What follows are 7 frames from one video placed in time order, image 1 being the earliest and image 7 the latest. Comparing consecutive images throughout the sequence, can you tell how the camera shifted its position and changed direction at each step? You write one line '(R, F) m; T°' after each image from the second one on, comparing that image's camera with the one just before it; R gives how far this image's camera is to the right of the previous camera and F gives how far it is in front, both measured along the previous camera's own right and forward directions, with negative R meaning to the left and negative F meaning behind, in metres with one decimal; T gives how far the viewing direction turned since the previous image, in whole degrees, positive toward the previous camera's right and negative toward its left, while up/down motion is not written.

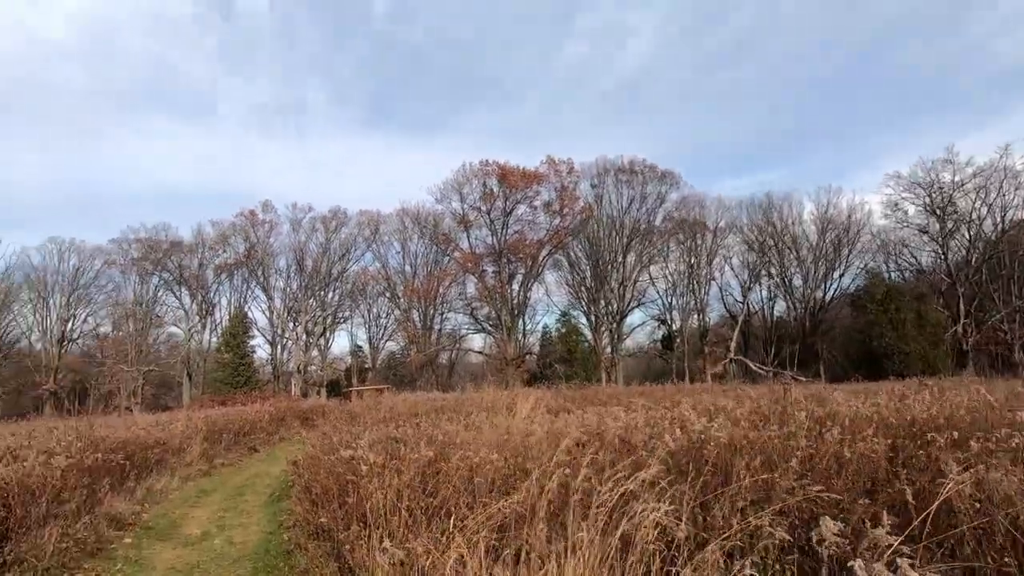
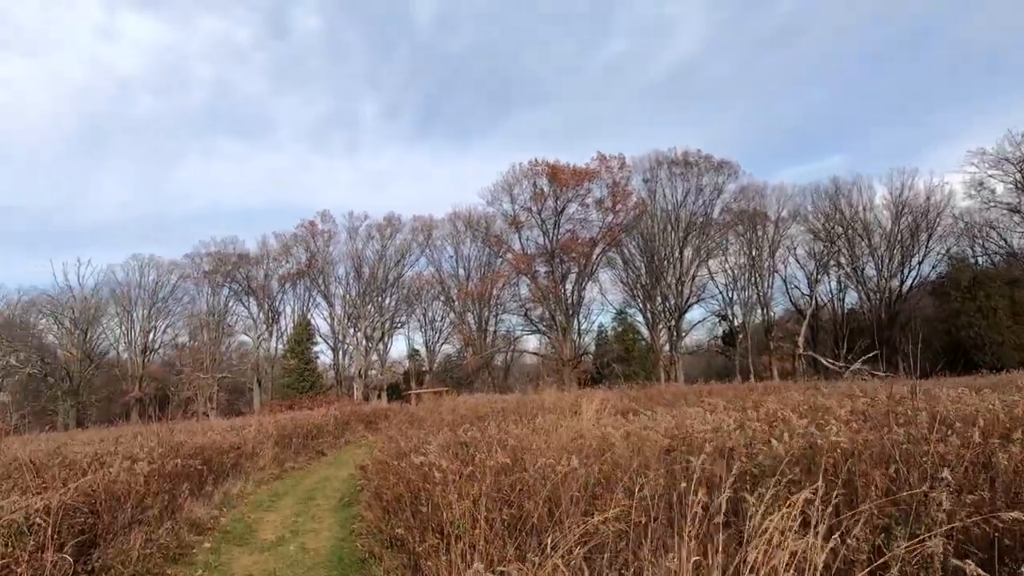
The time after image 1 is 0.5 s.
(-0.2, +0.3) m; -6°
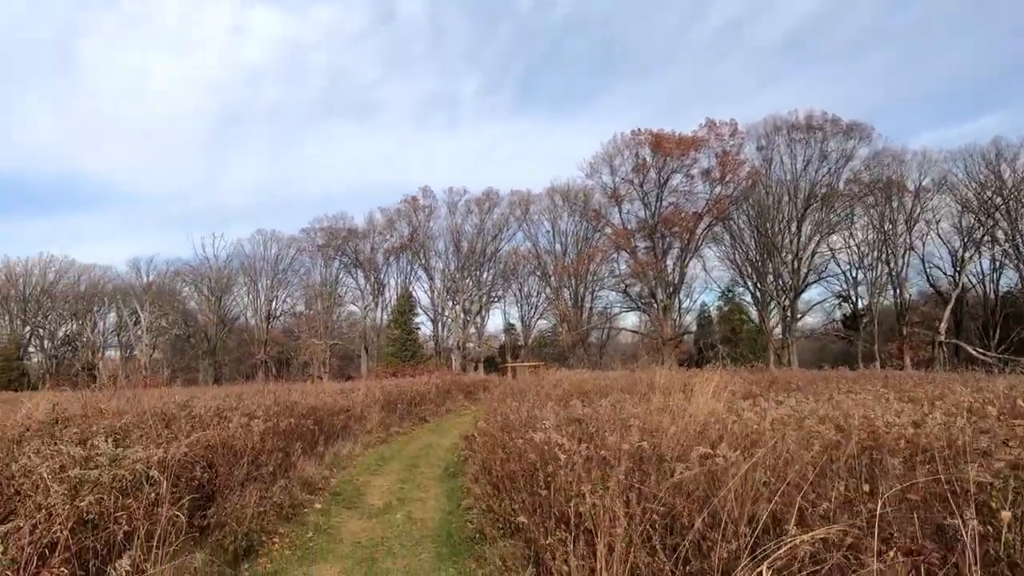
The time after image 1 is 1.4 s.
(-0.3, +0.6) m; -10°
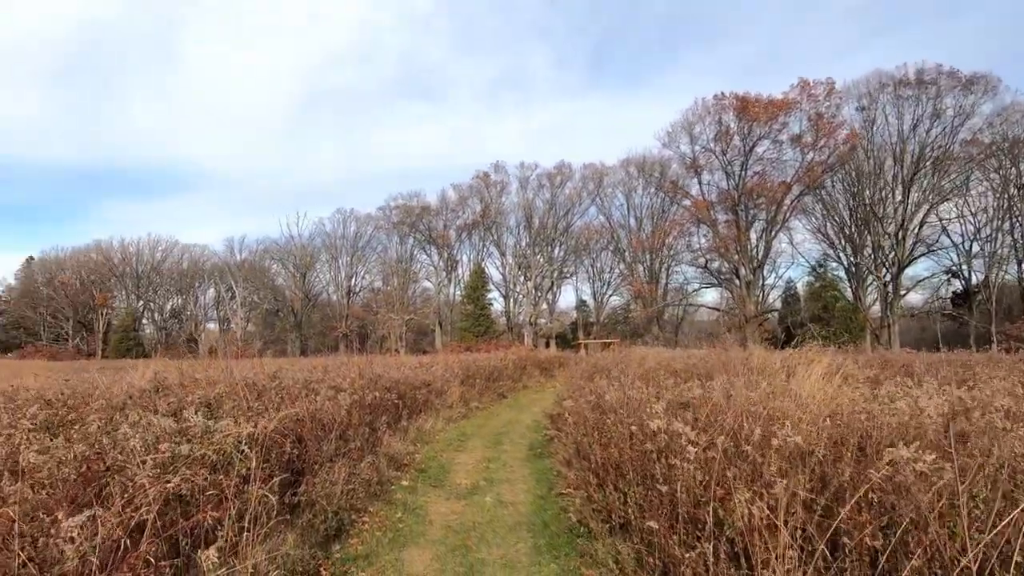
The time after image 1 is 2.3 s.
(-0.3, +0.5) m; -7°
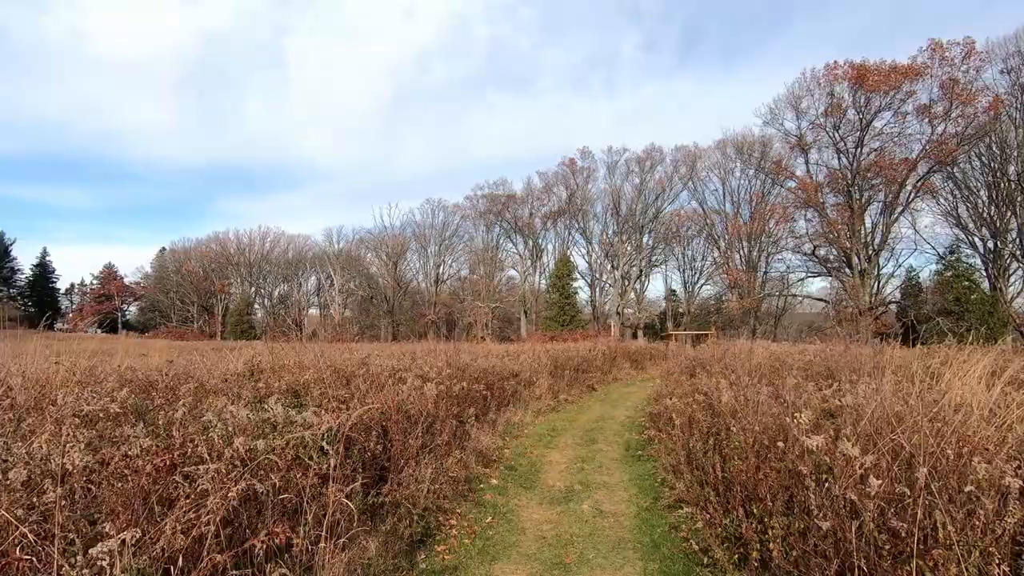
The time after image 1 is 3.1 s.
(-0.2, +0.5) m; -9°
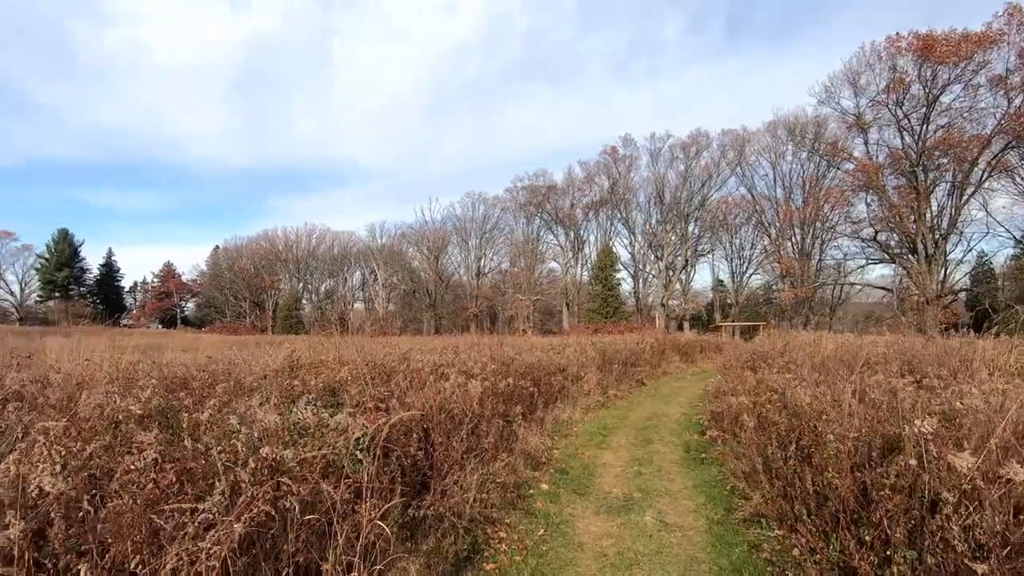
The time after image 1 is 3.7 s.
(-0.1, +0.5) m; -4°
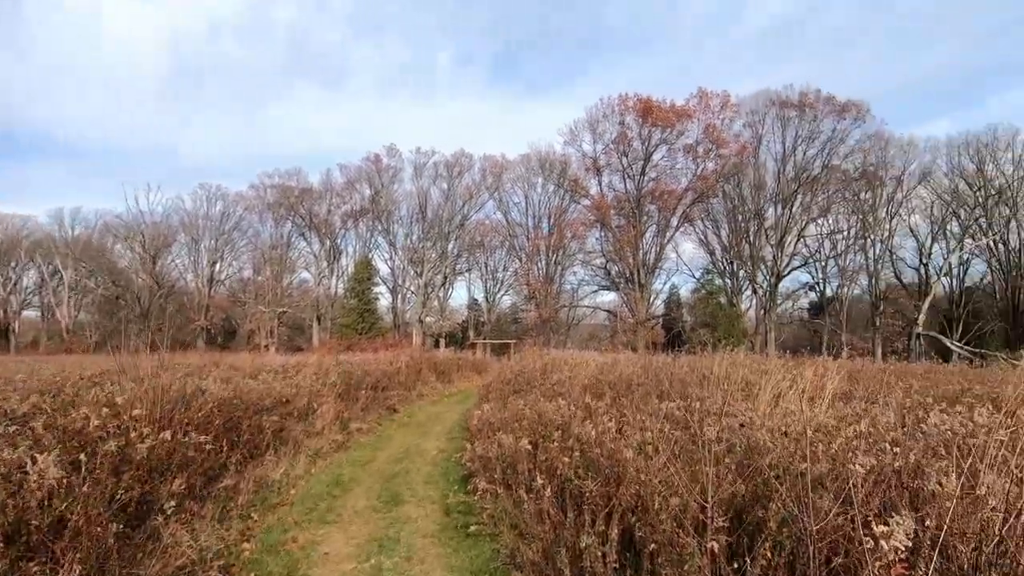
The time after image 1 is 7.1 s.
(+0.5, +1.9) m; +25°
